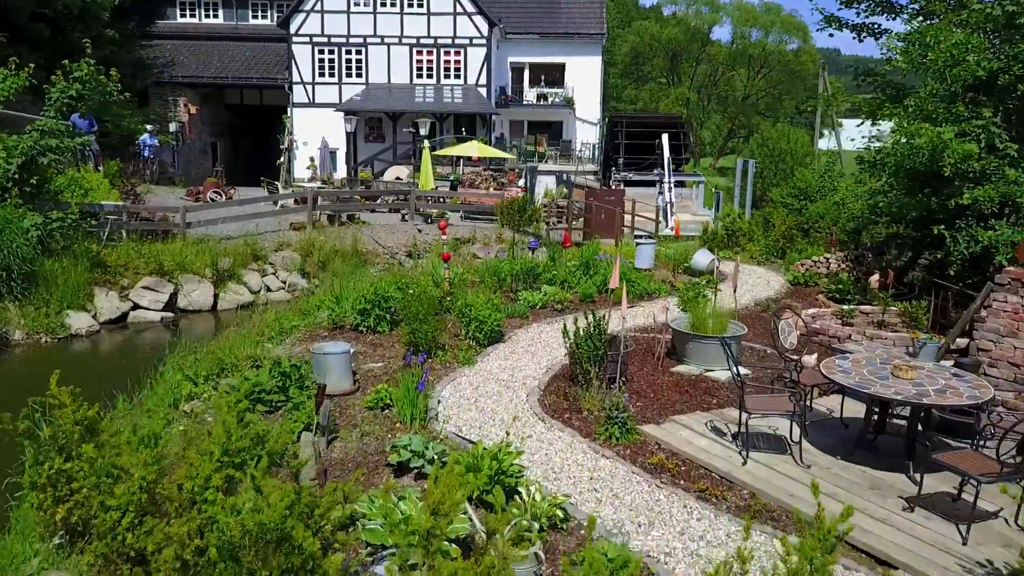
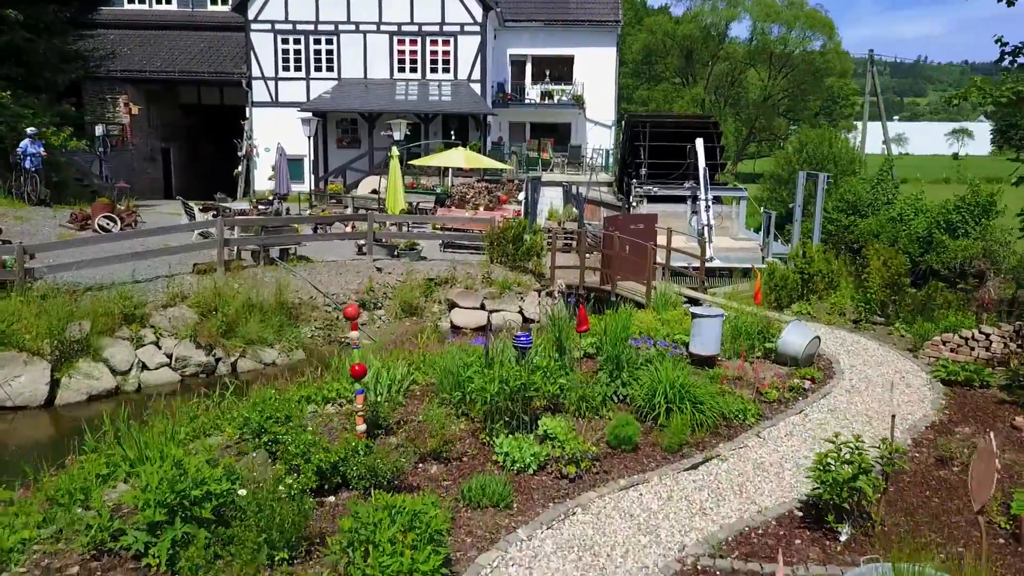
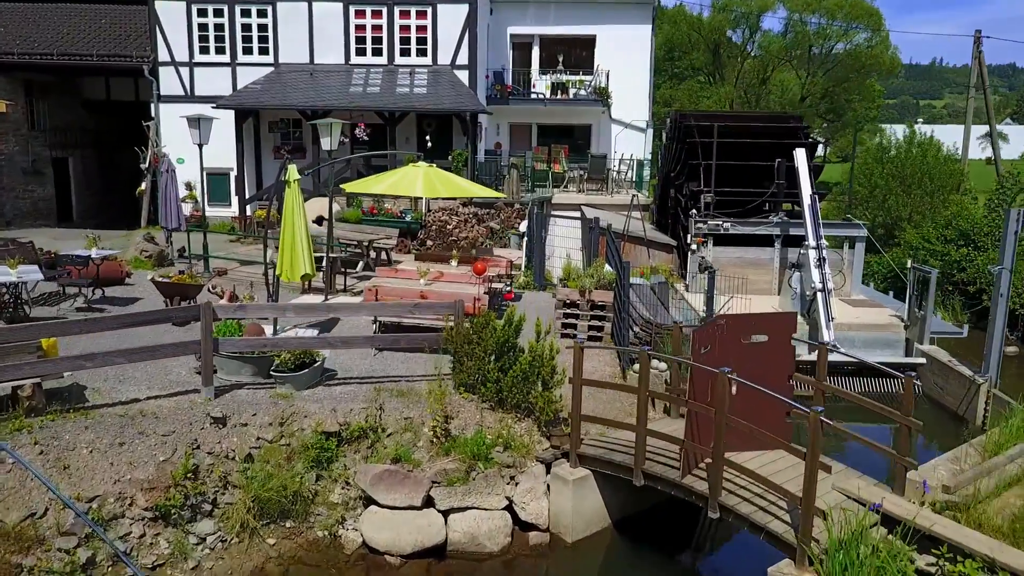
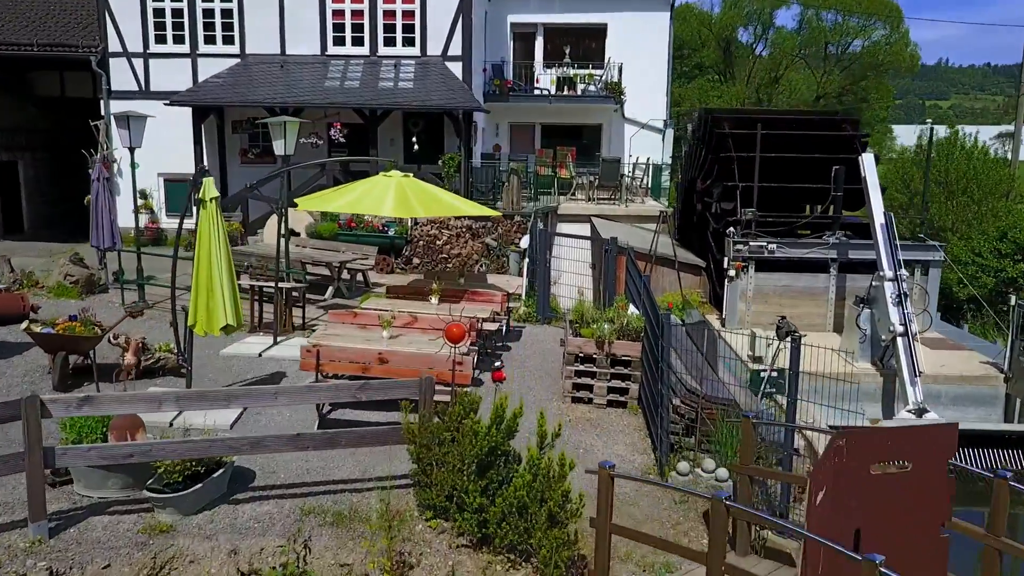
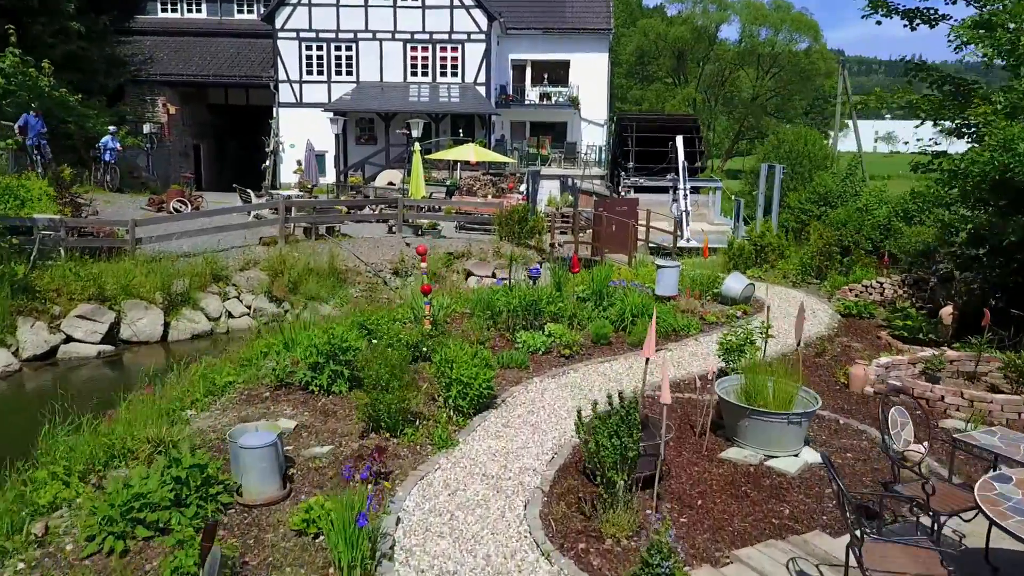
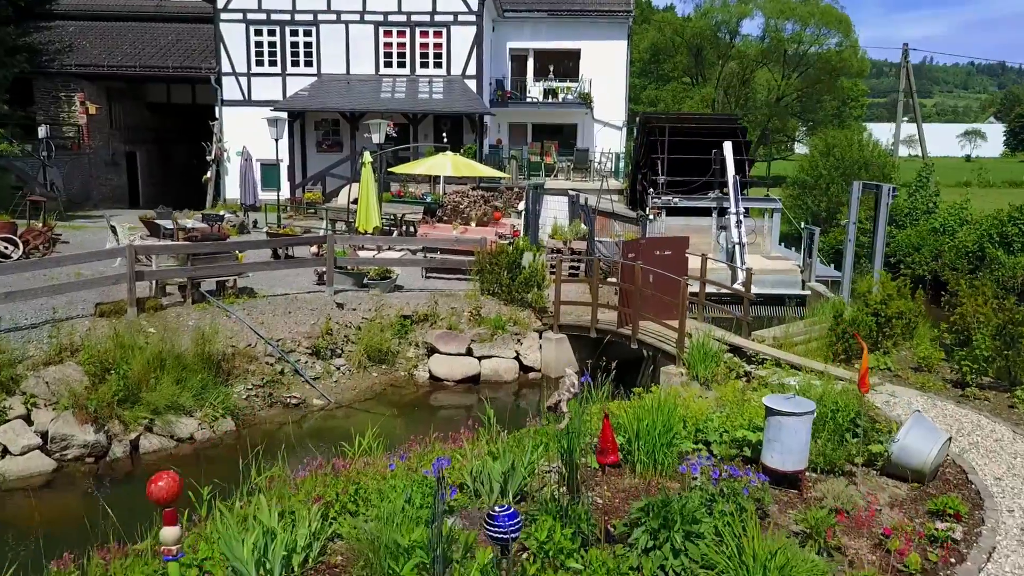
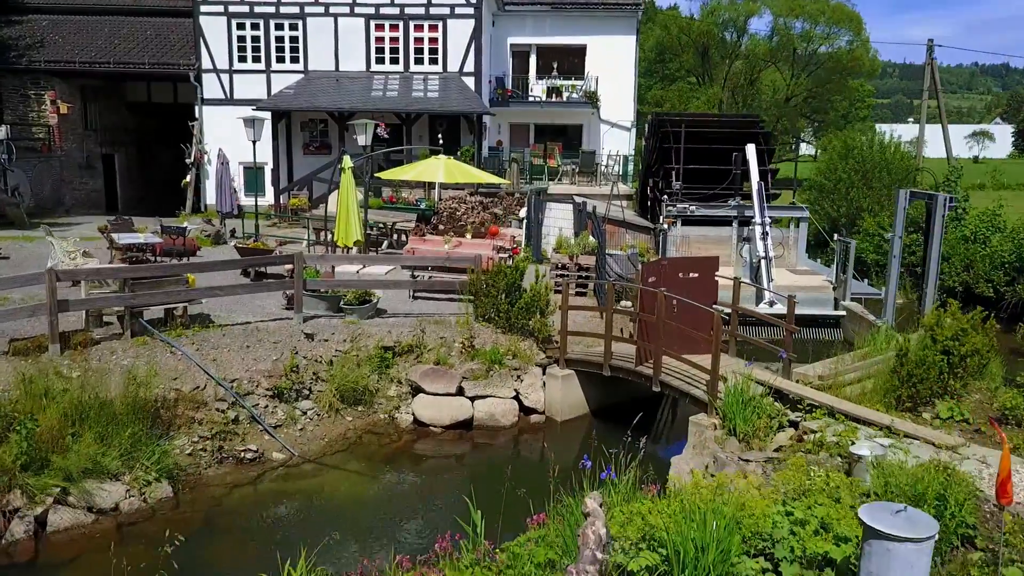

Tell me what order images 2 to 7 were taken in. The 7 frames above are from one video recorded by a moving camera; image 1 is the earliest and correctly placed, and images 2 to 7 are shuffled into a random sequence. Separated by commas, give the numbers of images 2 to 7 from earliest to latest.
5, 2, 6, 7, 3, 4
